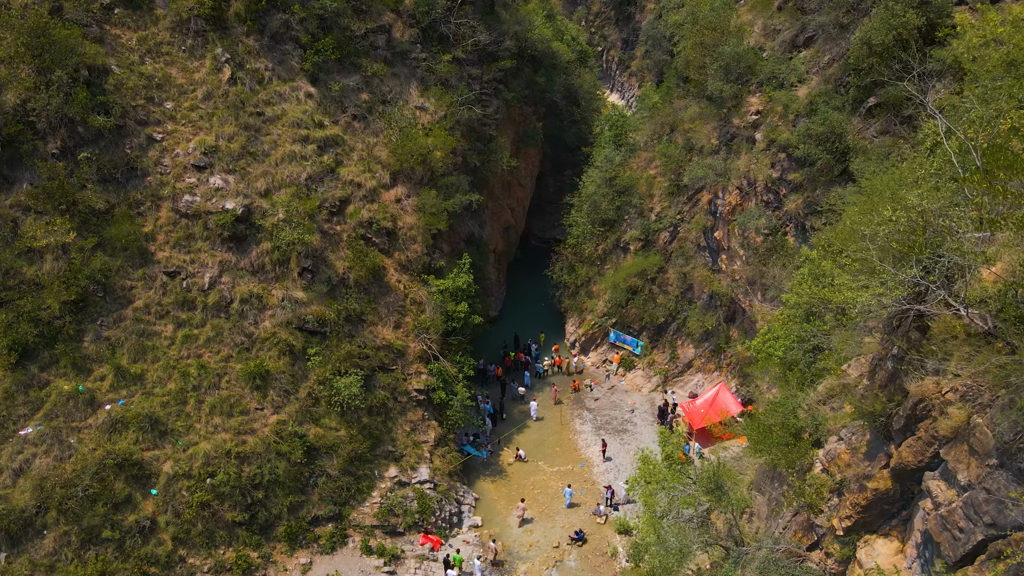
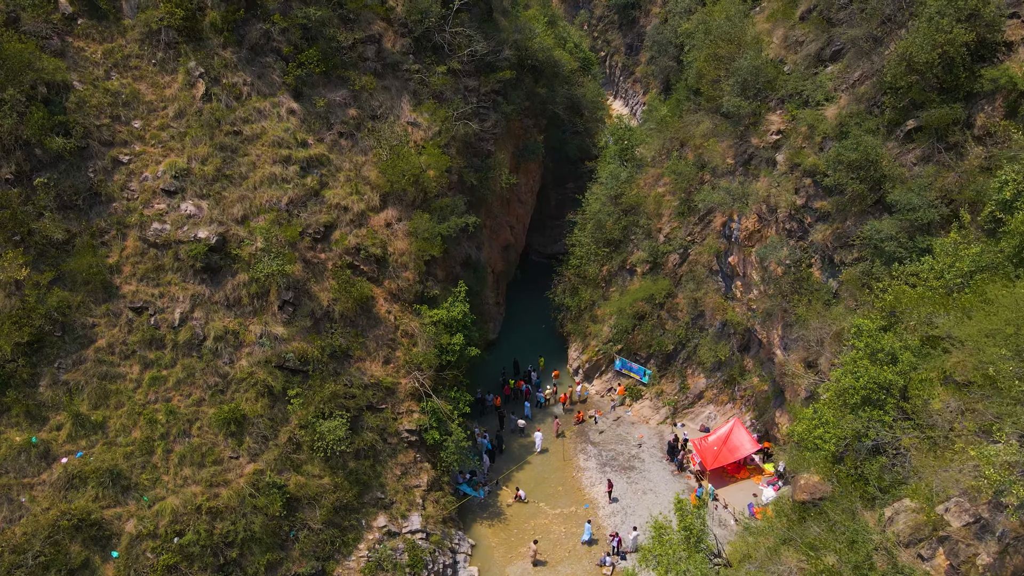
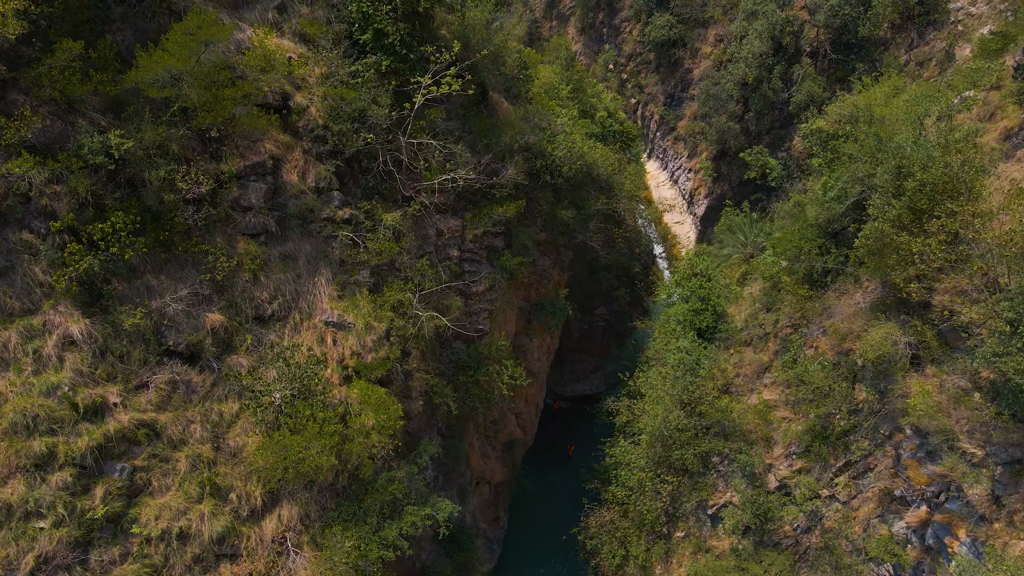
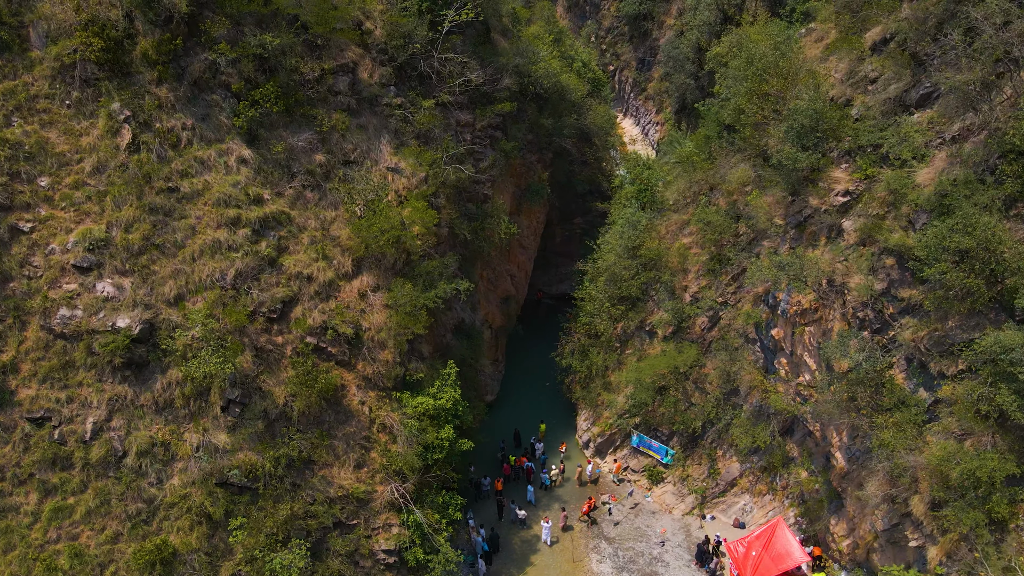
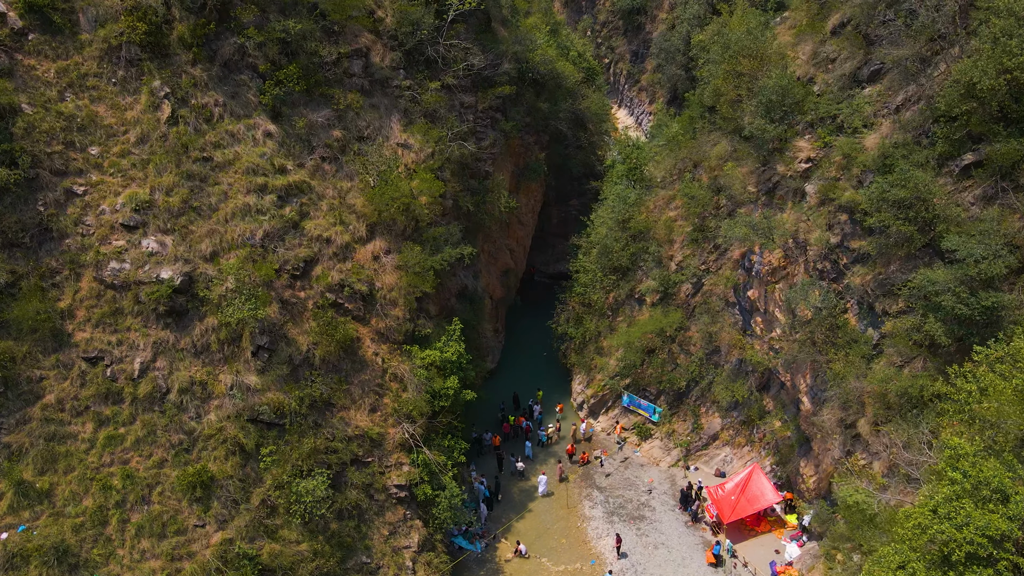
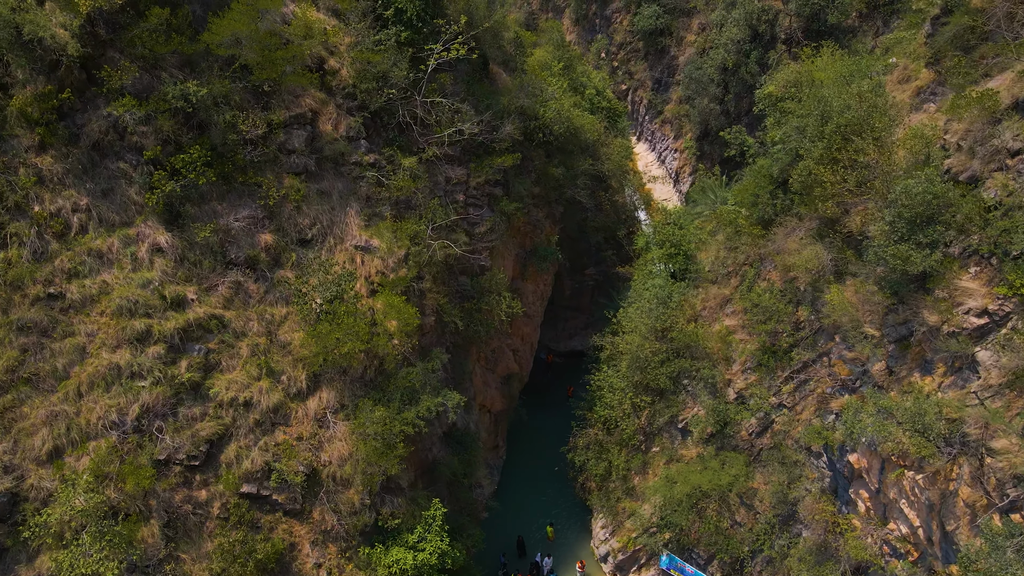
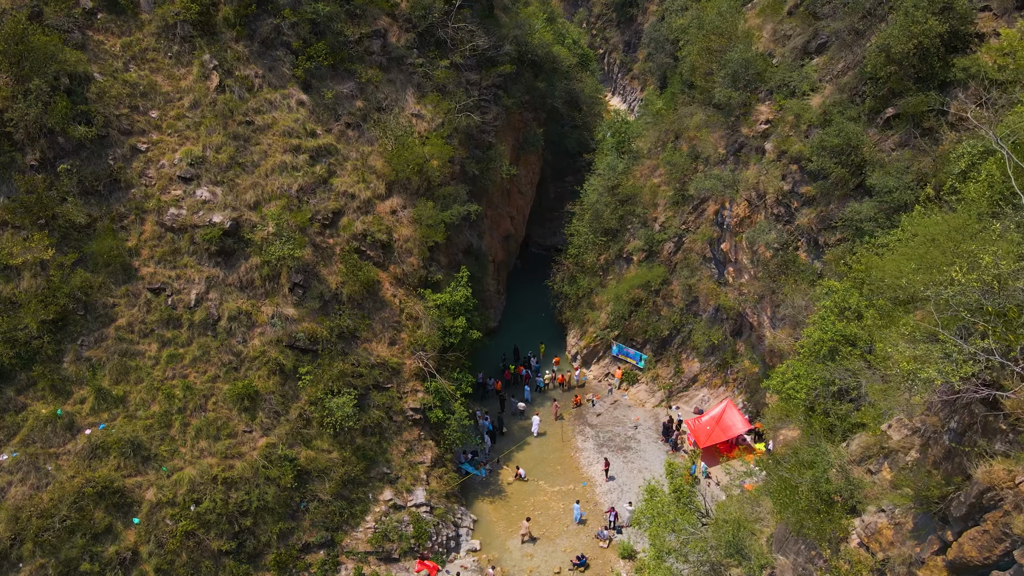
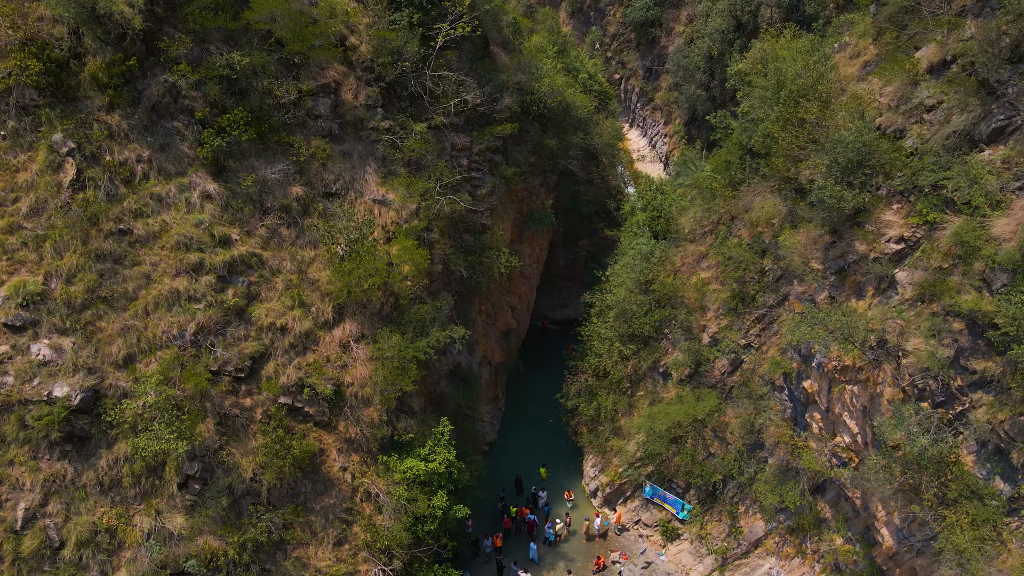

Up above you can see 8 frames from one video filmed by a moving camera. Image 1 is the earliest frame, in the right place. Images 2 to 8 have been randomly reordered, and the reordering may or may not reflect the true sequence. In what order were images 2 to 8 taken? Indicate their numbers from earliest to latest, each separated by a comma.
7, 2, 5, 4, 8, 6, 3
